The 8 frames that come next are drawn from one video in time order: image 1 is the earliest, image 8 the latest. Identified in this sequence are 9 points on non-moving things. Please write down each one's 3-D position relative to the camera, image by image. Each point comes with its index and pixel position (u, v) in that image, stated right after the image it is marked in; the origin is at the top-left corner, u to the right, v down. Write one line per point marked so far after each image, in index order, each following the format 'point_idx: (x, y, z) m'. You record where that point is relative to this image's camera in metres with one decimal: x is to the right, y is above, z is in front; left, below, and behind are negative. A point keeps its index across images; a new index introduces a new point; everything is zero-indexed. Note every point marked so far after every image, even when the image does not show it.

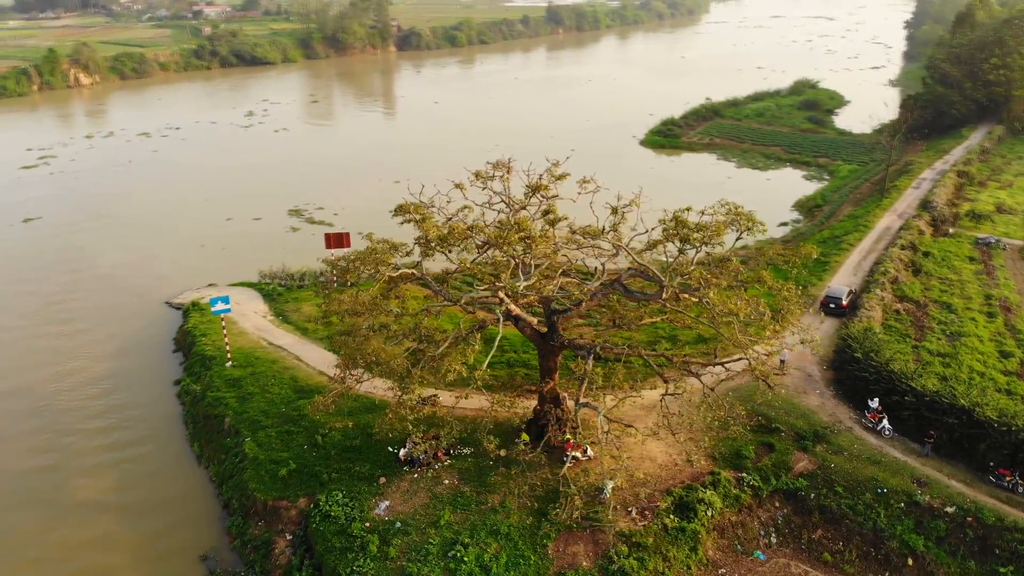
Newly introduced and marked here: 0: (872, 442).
0: (+6.6, -2.8, +15.5) m
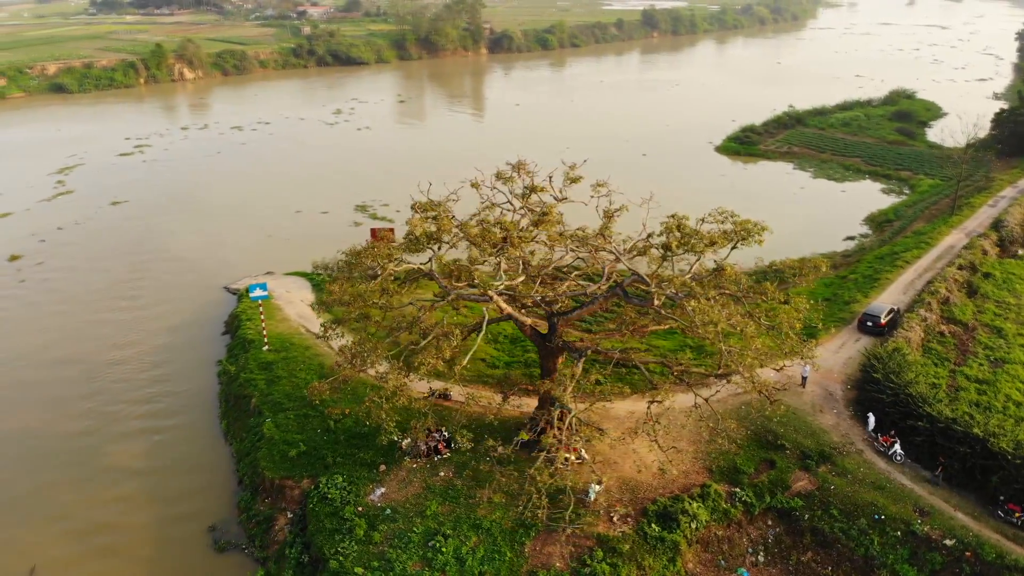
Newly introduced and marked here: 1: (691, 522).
0: (+6.5, -3.2, +14.9) m
1: (+2.9, -3.8, +13.8) m
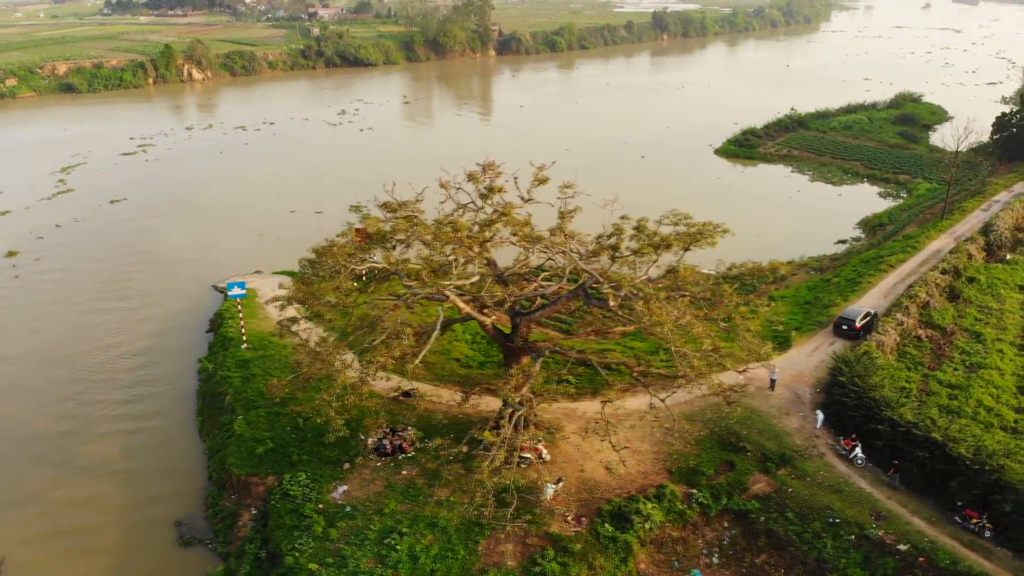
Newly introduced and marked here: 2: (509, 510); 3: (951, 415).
0: (+5.8, -3.2, +14.8) m
1: (+2.2, -3.8, +13.8) m
2: (-0.1, -3.8, +14.3) m
3: (+8.5, -2.5, +16.3) m
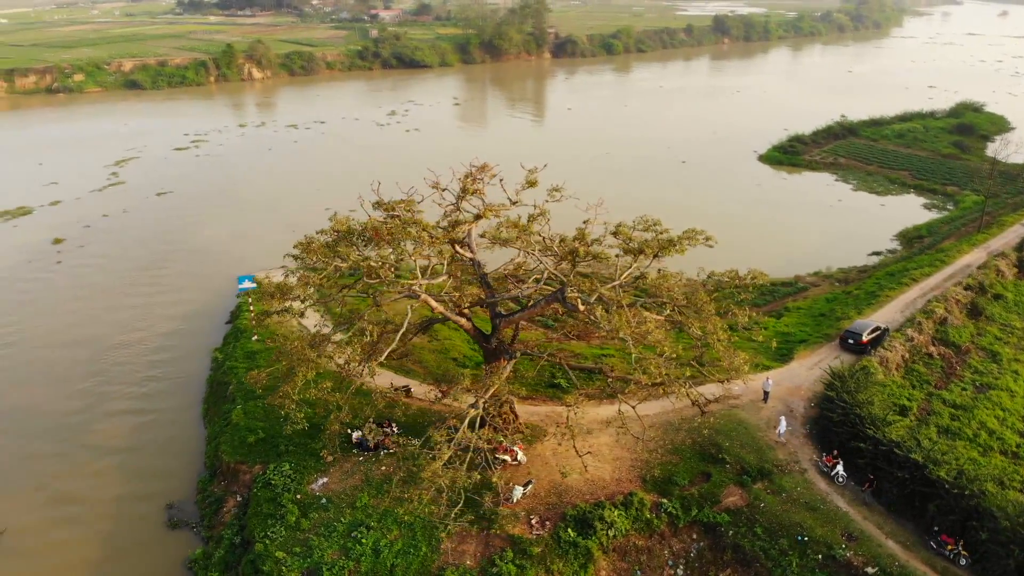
0: (+5.3, -3.4, +14.4) m
1: (+1.6, -3.9, +13.6) m
2: (-0.6, -3.8, +14.4) m
3: (+8.1, -2.8, +15.7) m
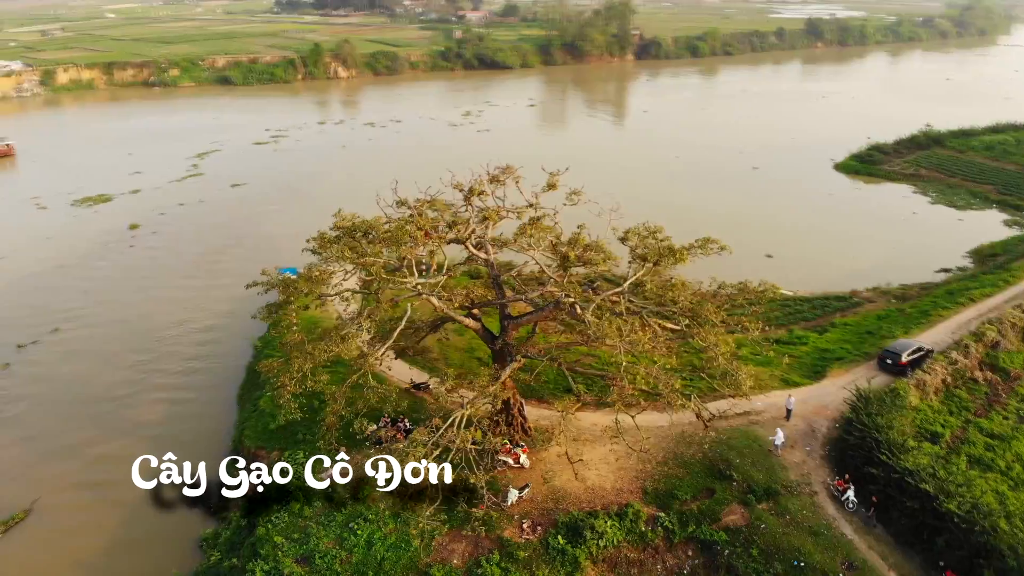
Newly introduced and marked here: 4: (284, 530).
0: (+5.2, -3.7, +13.8) m
1: (+1.4, -4.0, +13.4) m
2: (-0.7, -3.8, +14.4) m
3: (+8.2, -3.1, +14.8) m
4: (-4.0, -4.2, +14.6) m
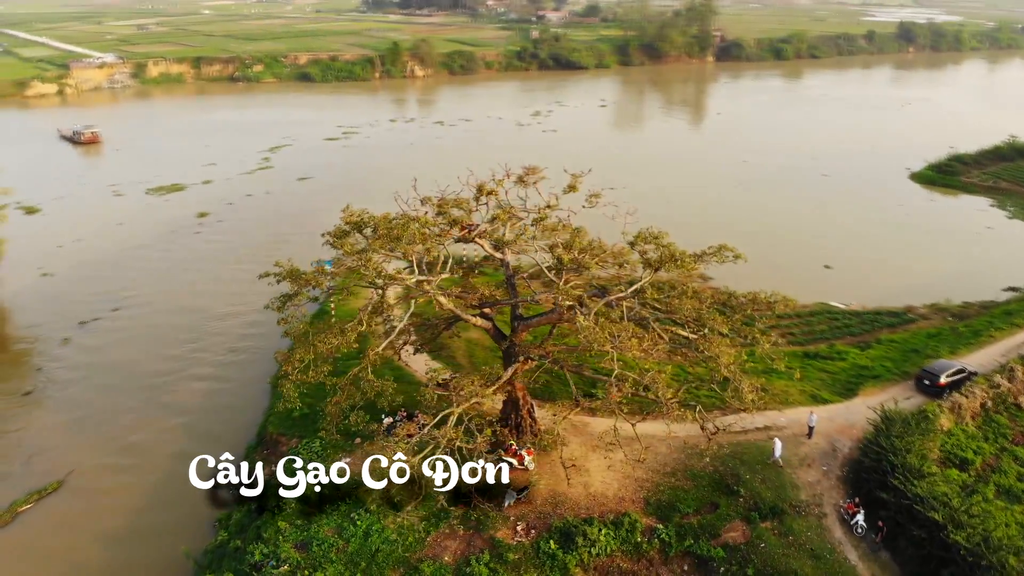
0: (+5.1, -3.9, +13.3) m
1: (+1.2, -4.1, +13.3) m
2: (-0.7, -3.8, +14.4) m
3: (+8.1, -3.5, +13.9) m
4: (-4.0, -4.1, +14.9) m
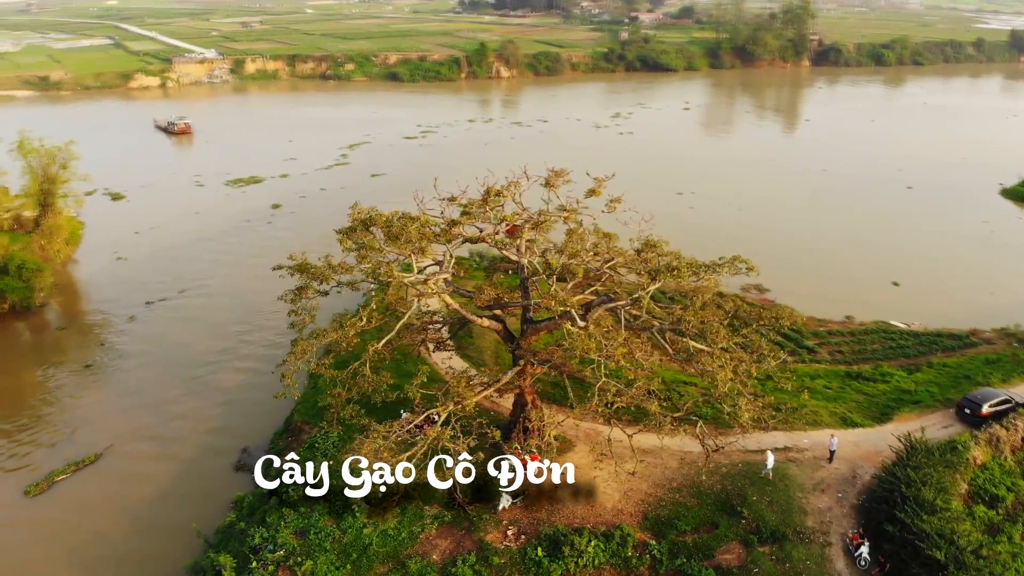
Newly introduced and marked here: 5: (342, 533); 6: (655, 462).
0: (+4.9, -4.2, +12.6) m
1: (+1.0, -4.2, +13.1) m
2: (-0.8, -3.8, +14.4) m
3: (+8.0, -3.9, +12.9) m
4: (-4.0, -3.9, +15.3) m
5: (-2.9, -4.2, +14.2) m
6: (+2.8, -3.2, +15.3) m
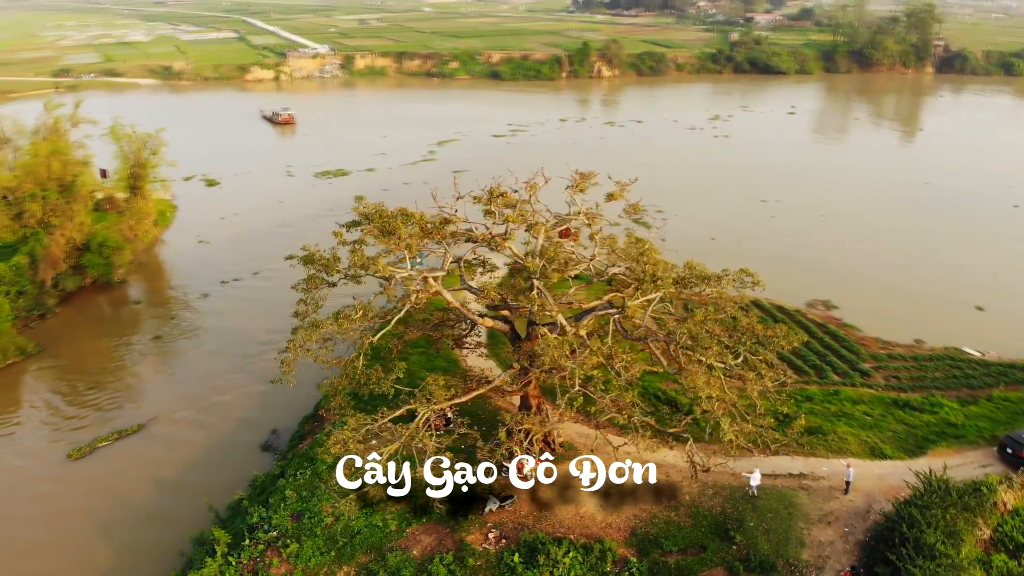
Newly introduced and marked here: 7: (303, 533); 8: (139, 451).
0: (+4.4, -4.5, +11.9) m
1: (+0.6, -4.3, +12.8) m
2: (-0.9, -3.8, +14.4) m
3: (+7.5, -4.4, +11.7) m
4: (-4.0, -3.7, +15.7) m
5: (-3.1, -4.0, +14.5) m
6: (+2.7, -3.3, +14.8) m
7: (-3.5, -4.1, +14.2) m
8: (-8.2, -3.6, +18.7) m
